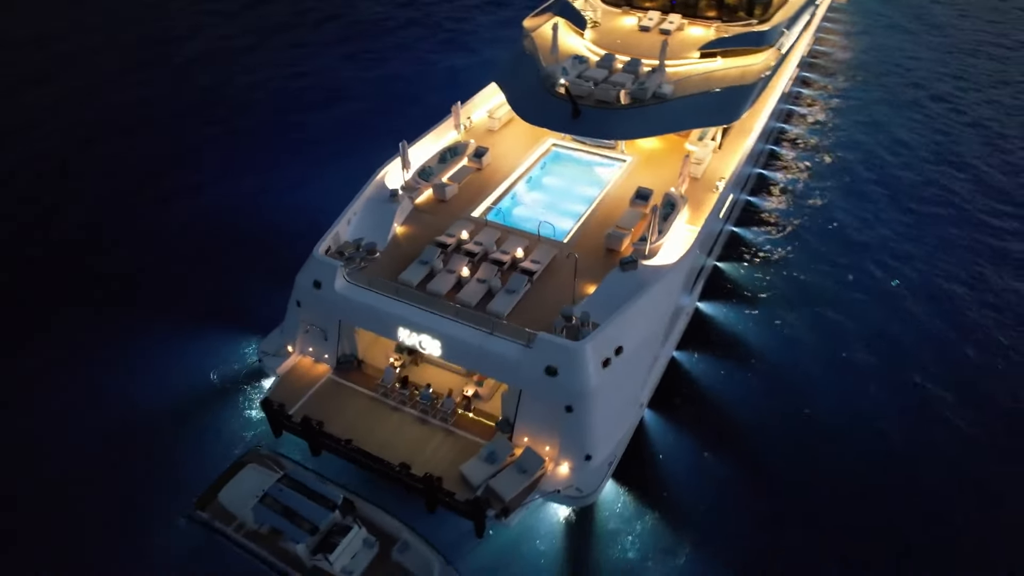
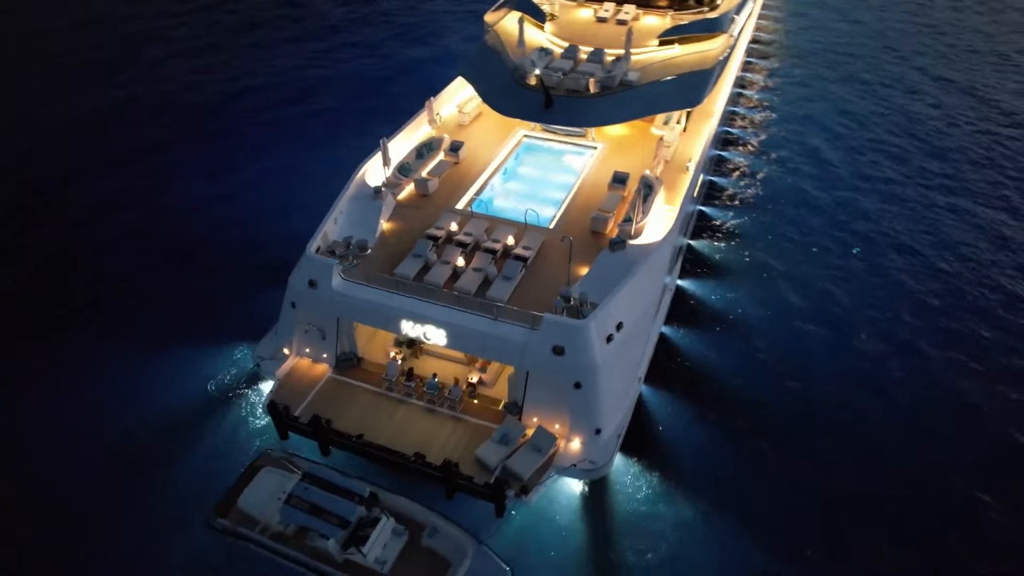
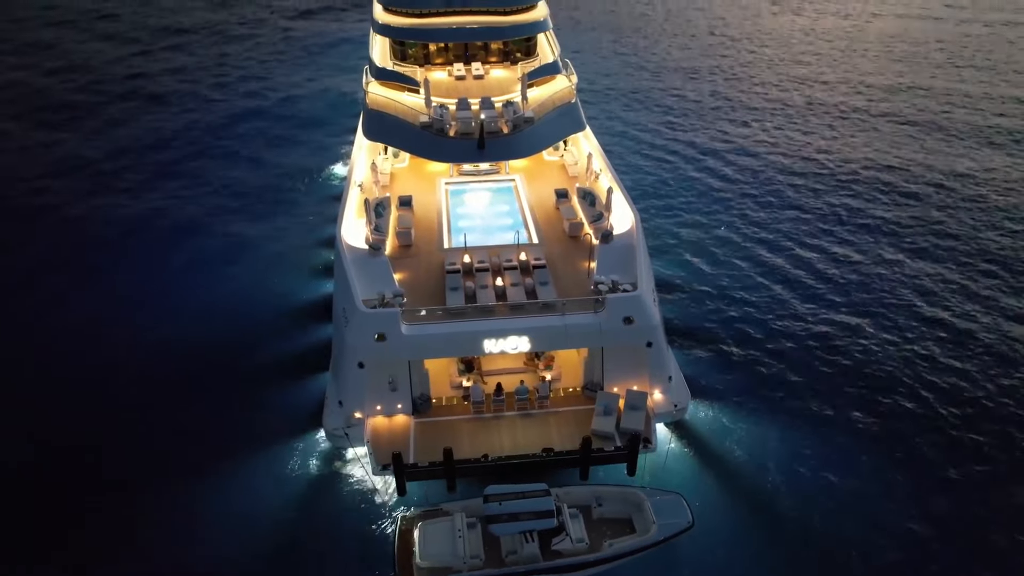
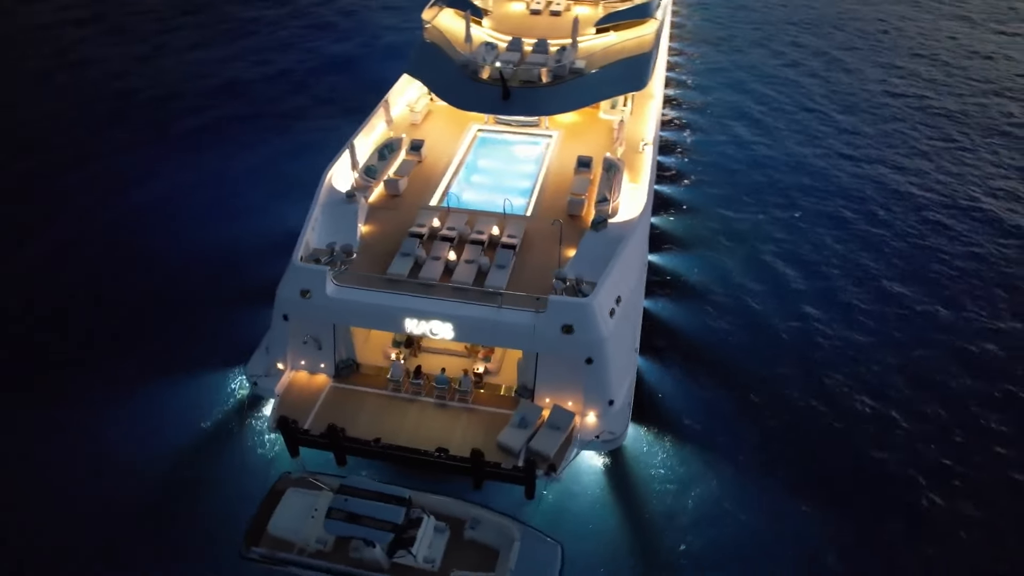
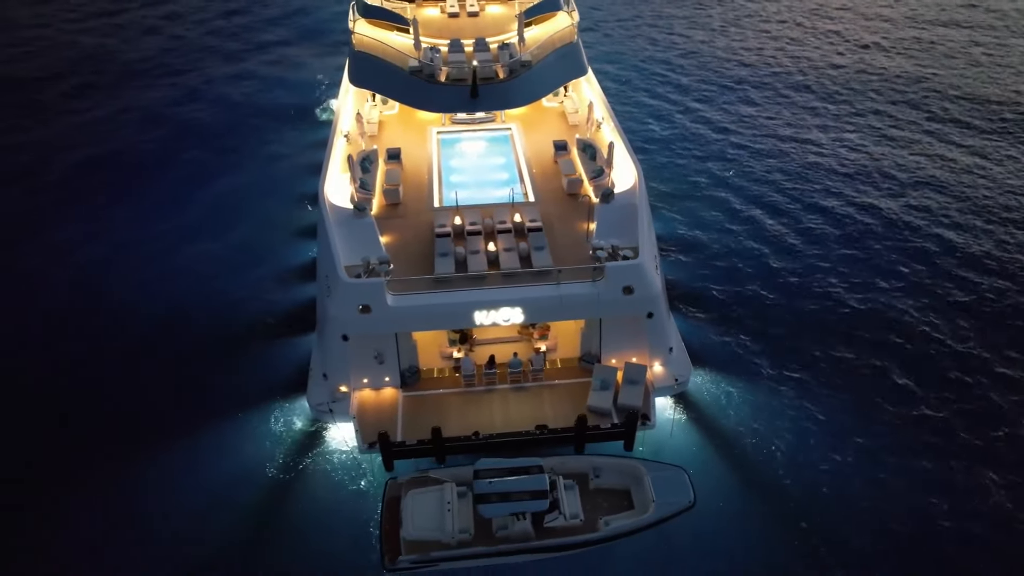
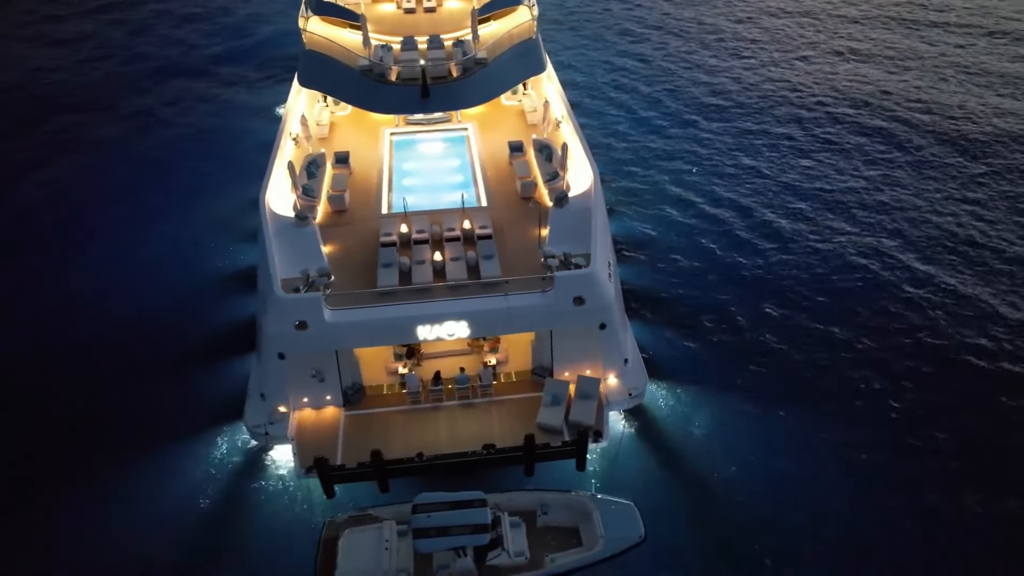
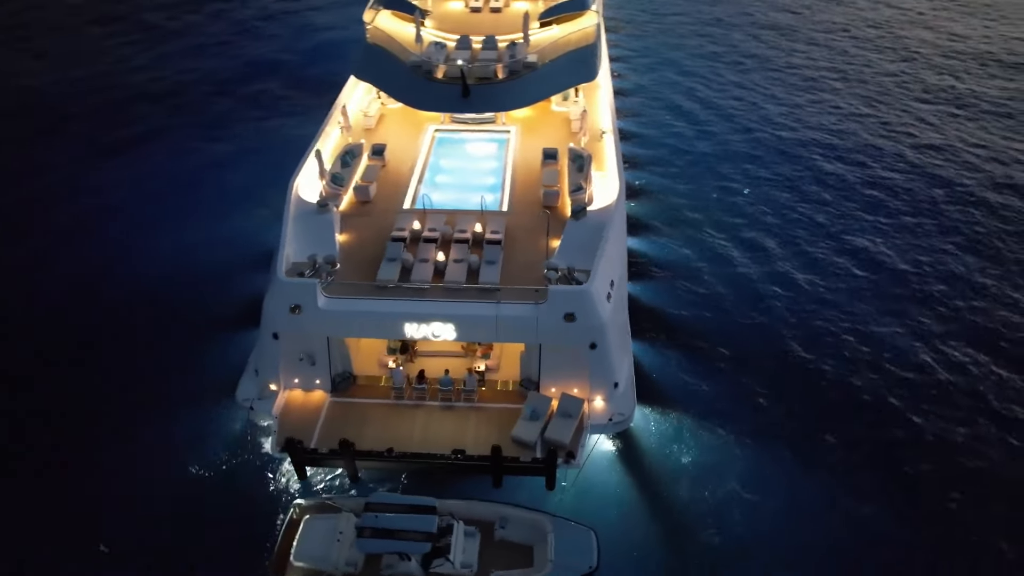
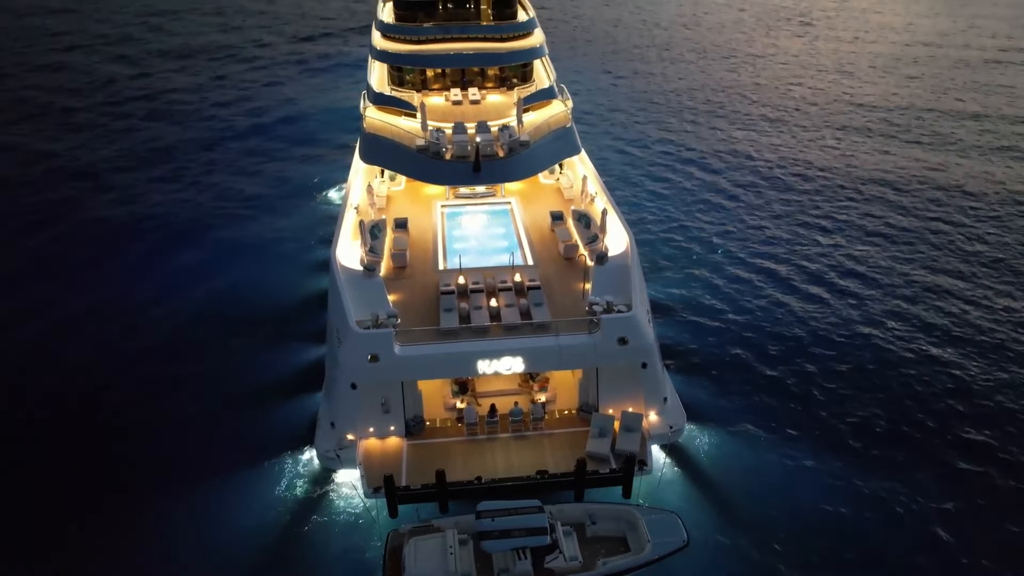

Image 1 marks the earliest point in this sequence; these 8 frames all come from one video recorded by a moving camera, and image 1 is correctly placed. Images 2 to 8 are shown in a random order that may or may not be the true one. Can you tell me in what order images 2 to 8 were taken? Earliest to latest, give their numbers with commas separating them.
2, 4, 7, 6, 5, 3, 8
